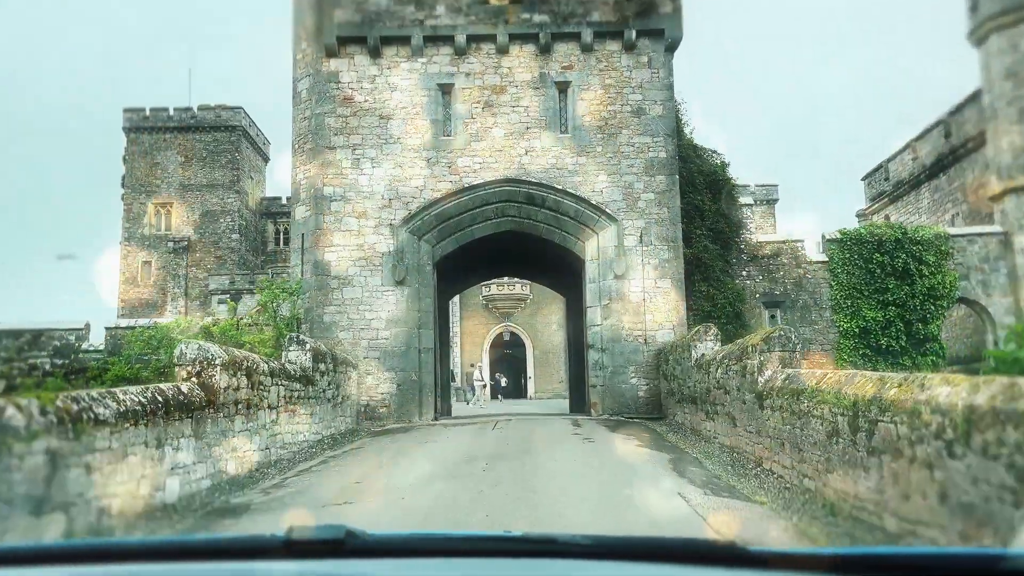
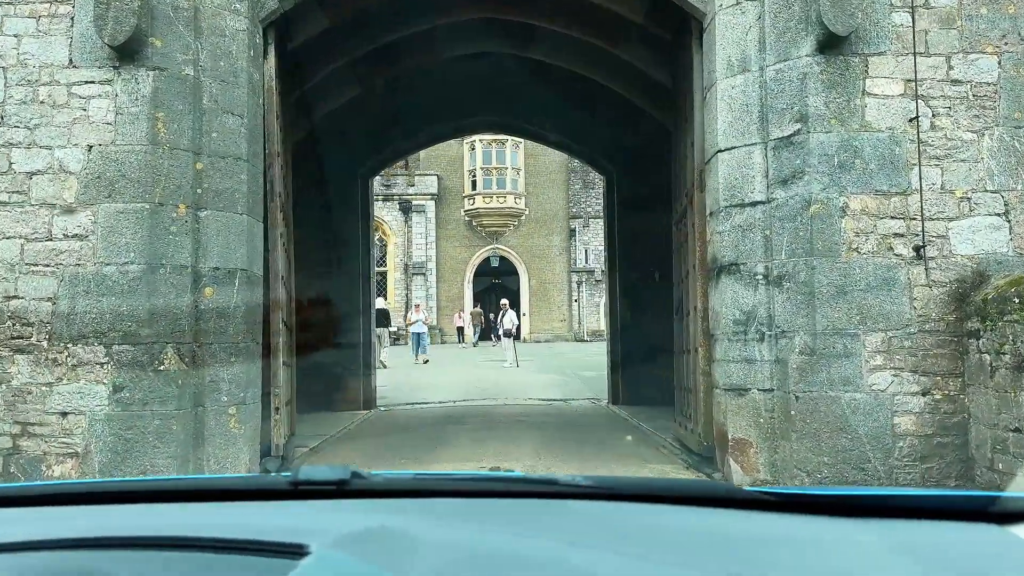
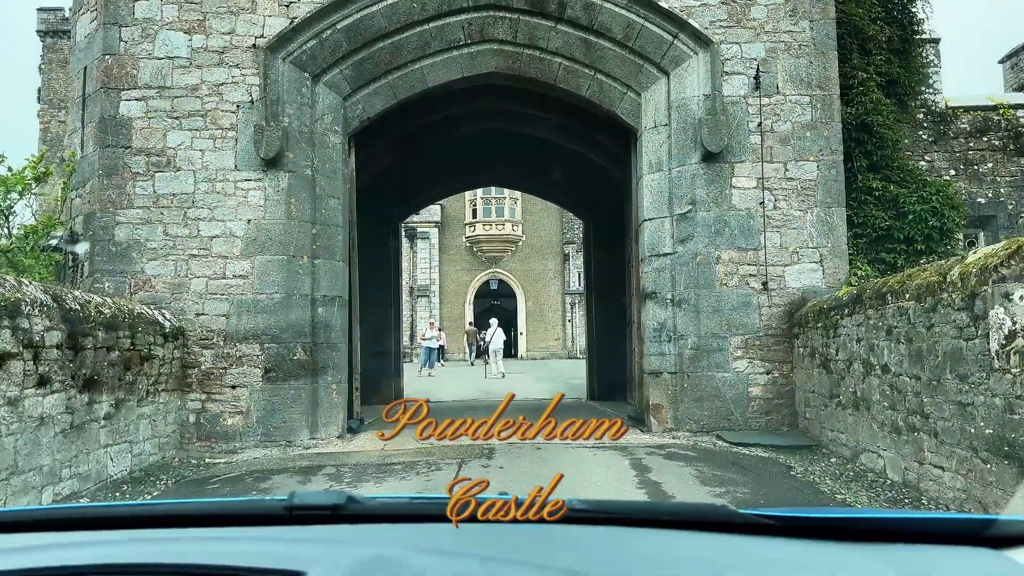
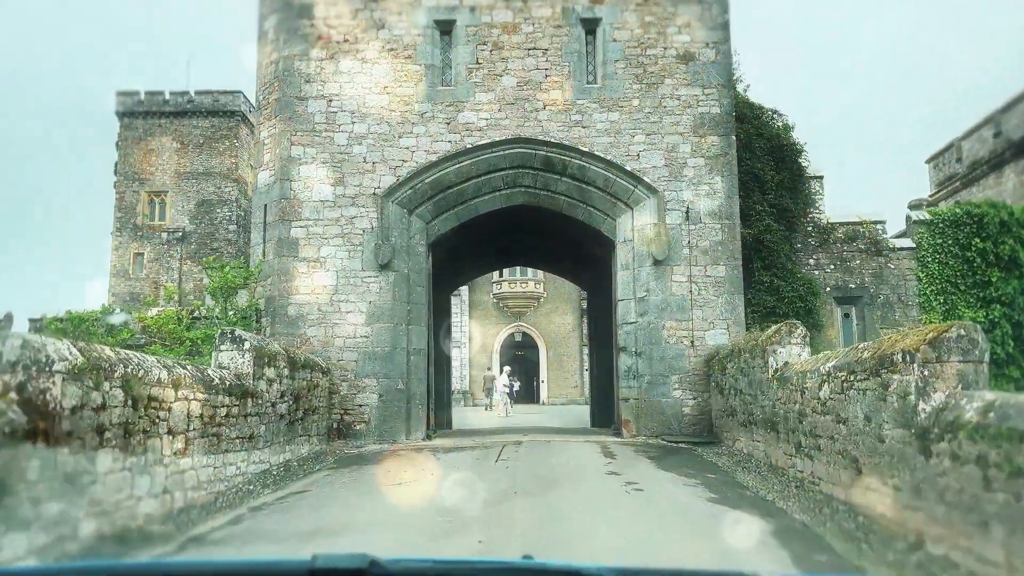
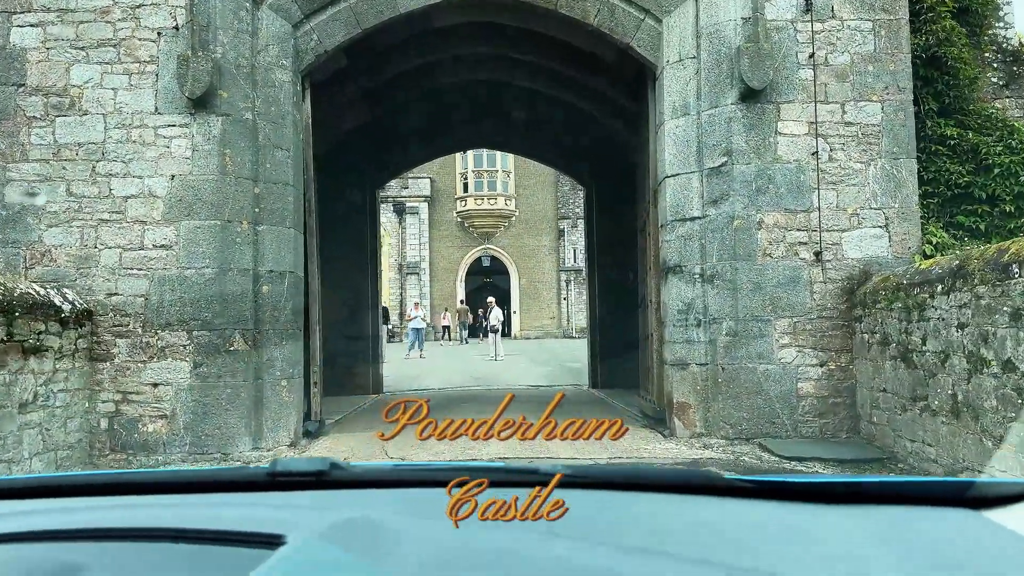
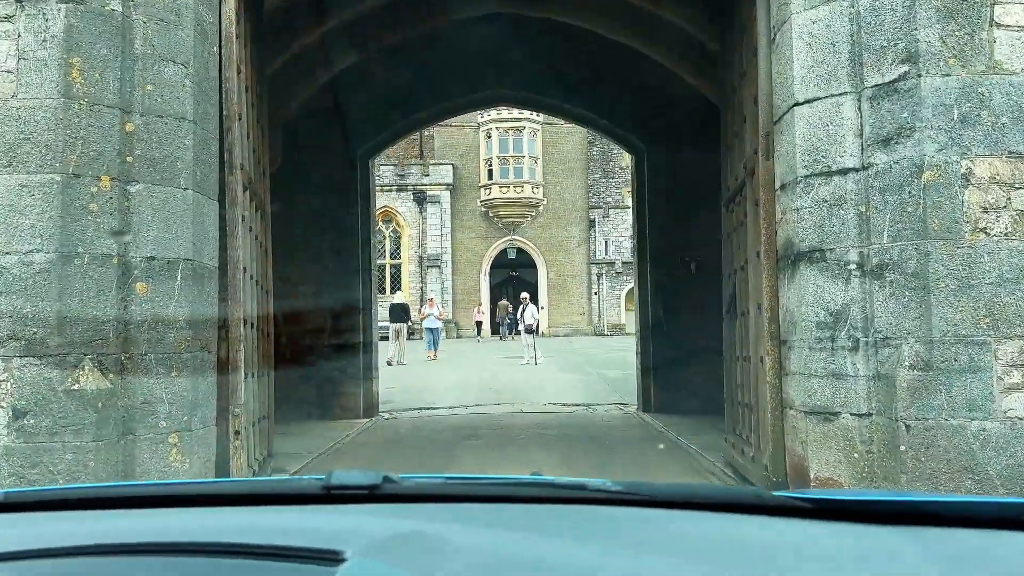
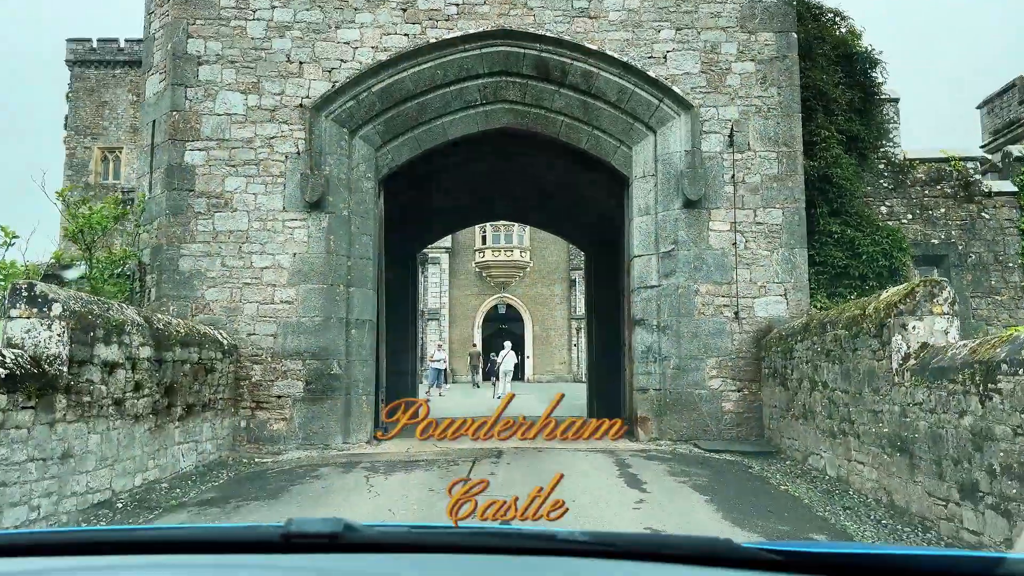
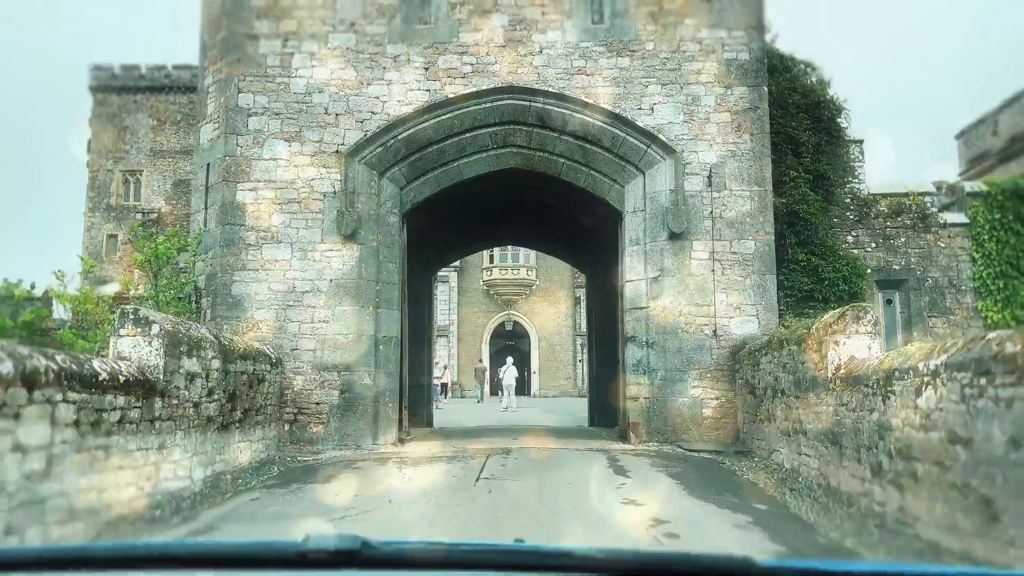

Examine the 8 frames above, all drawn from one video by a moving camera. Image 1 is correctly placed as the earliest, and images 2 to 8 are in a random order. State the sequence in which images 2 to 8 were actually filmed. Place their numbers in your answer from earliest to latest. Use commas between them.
4, 8, 7, 3, 5, 2, 6
